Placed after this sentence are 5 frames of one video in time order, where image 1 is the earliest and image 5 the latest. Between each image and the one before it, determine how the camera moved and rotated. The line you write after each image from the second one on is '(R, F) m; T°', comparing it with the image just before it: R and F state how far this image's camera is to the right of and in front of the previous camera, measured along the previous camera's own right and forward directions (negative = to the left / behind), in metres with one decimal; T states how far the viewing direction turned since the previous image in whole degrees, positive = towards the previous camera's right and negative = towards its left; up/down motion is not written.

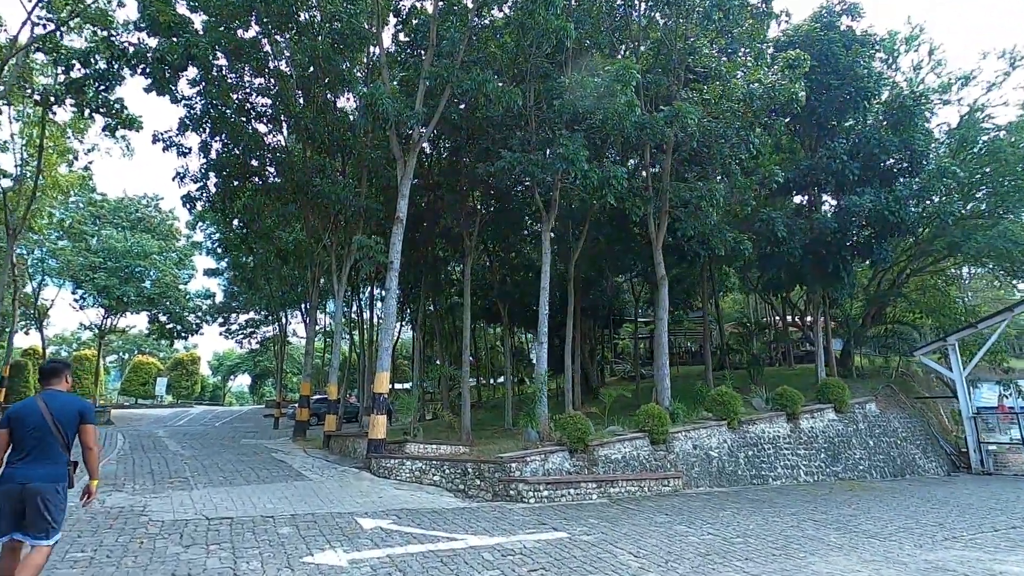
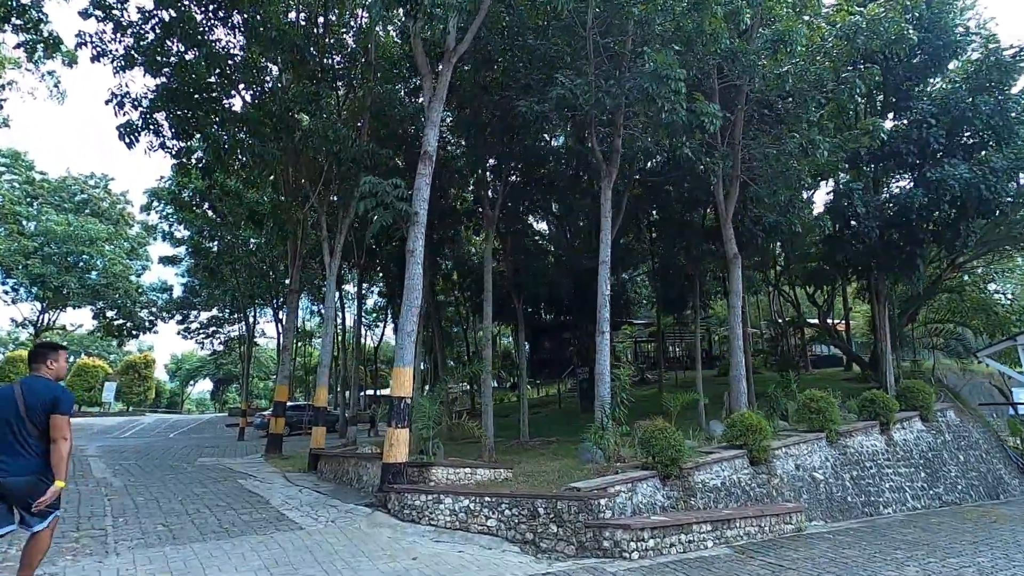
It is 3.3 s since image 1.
(-1.7, +3.5) m; +3°
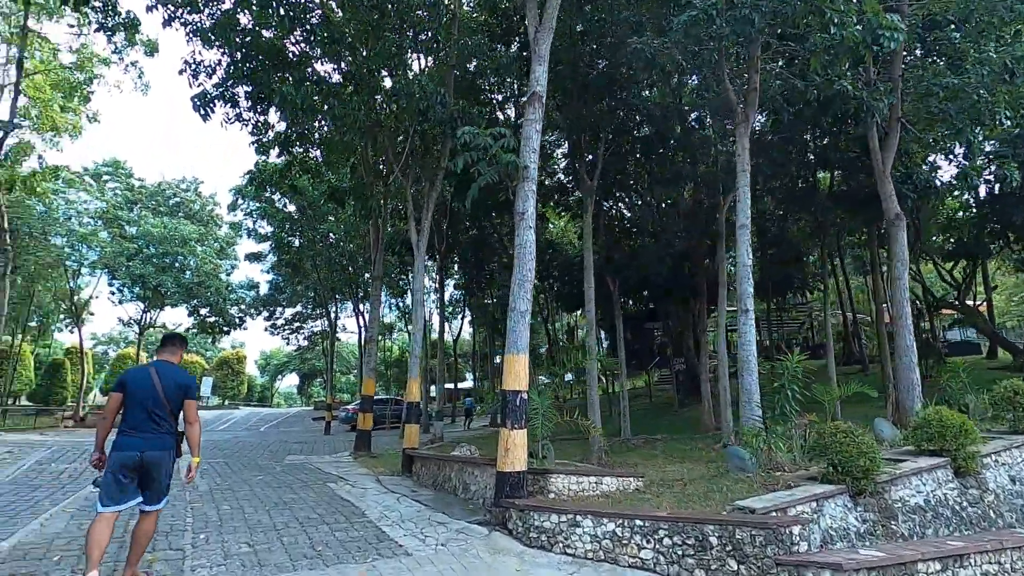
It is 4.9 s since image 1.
(-0.9, +1.6) m; -7°
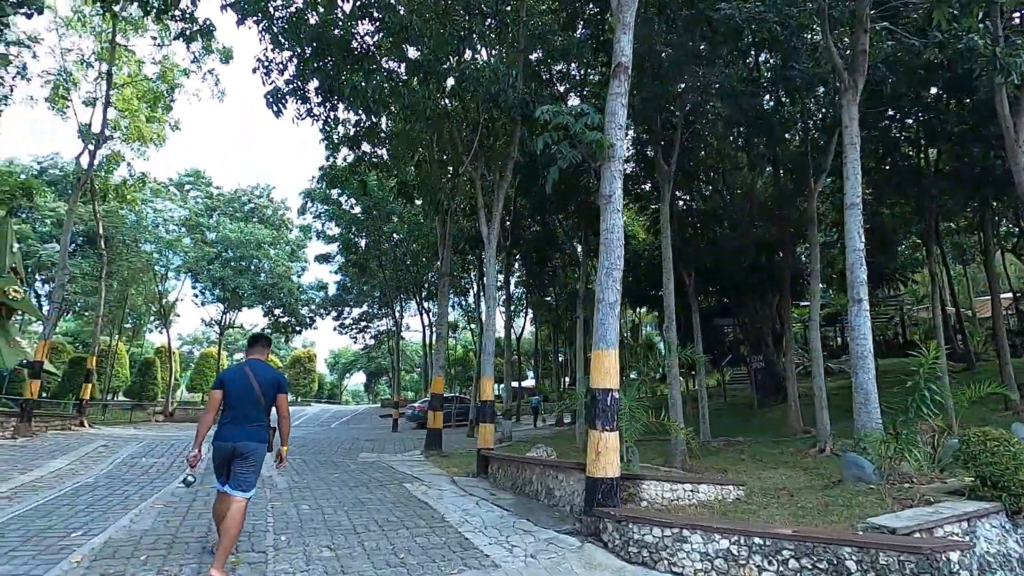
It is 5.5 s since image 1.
(-0.4, +0.5) m; -6°
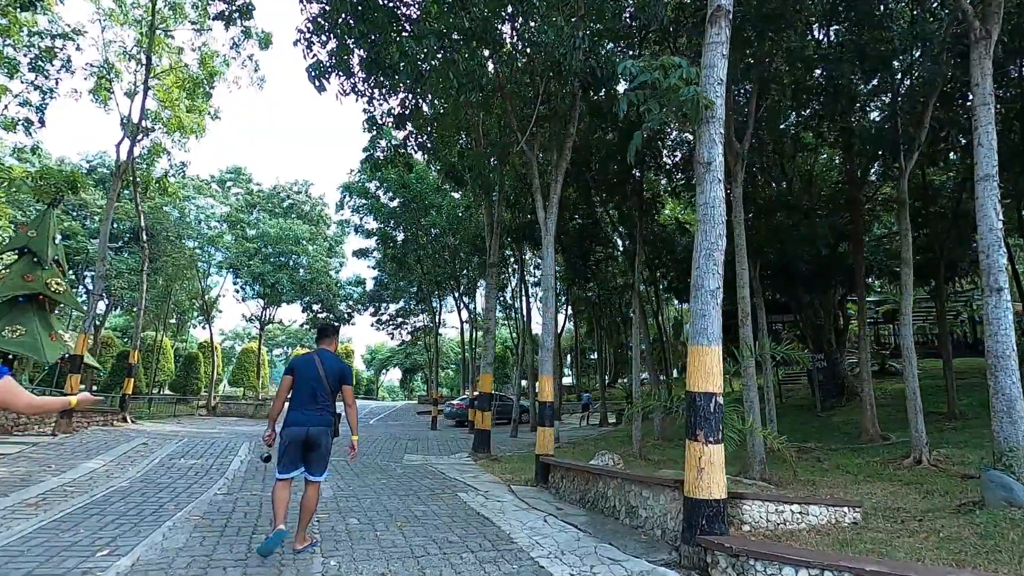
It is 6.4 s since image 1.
(-0.5, +0.9) m; -3°
